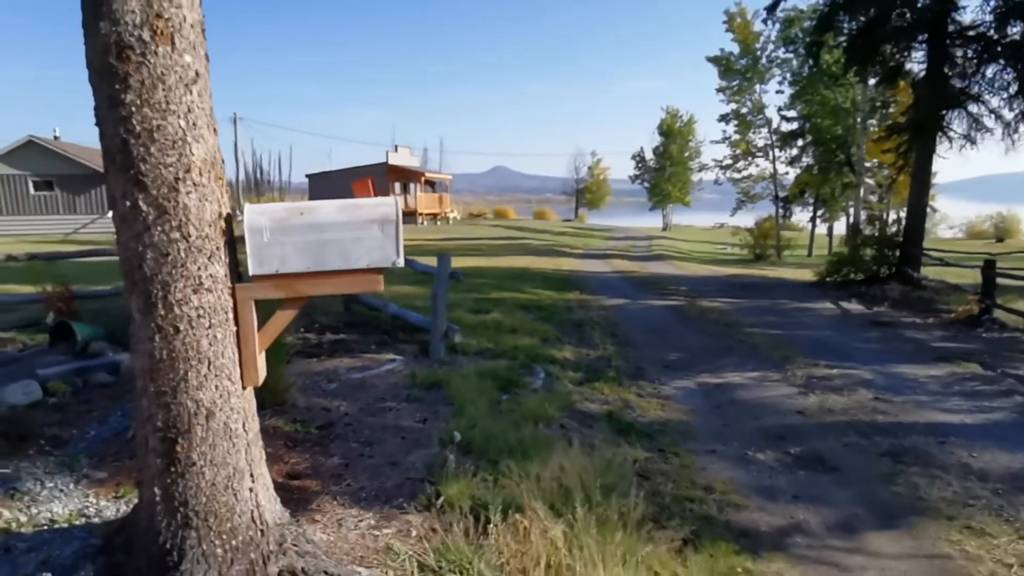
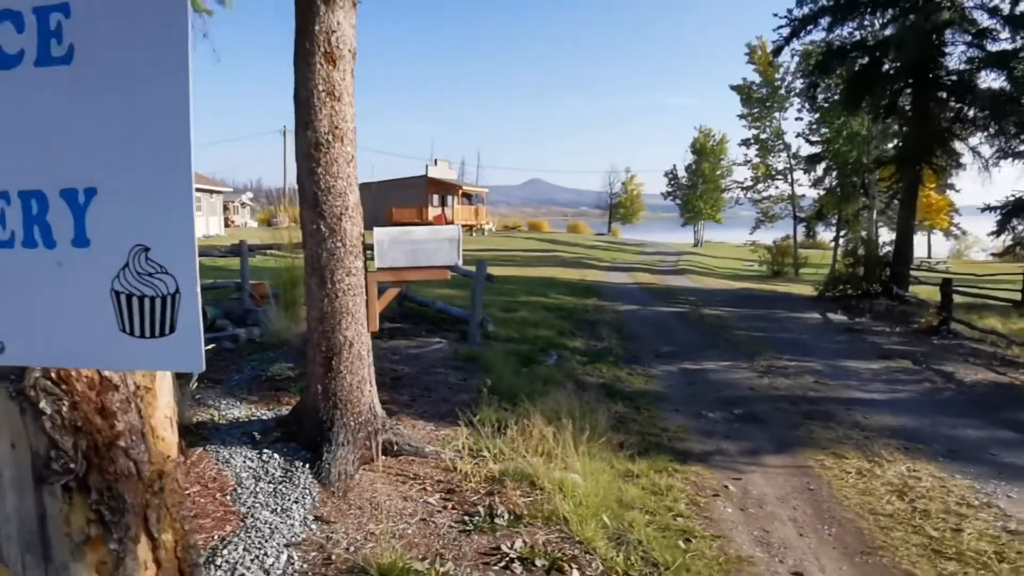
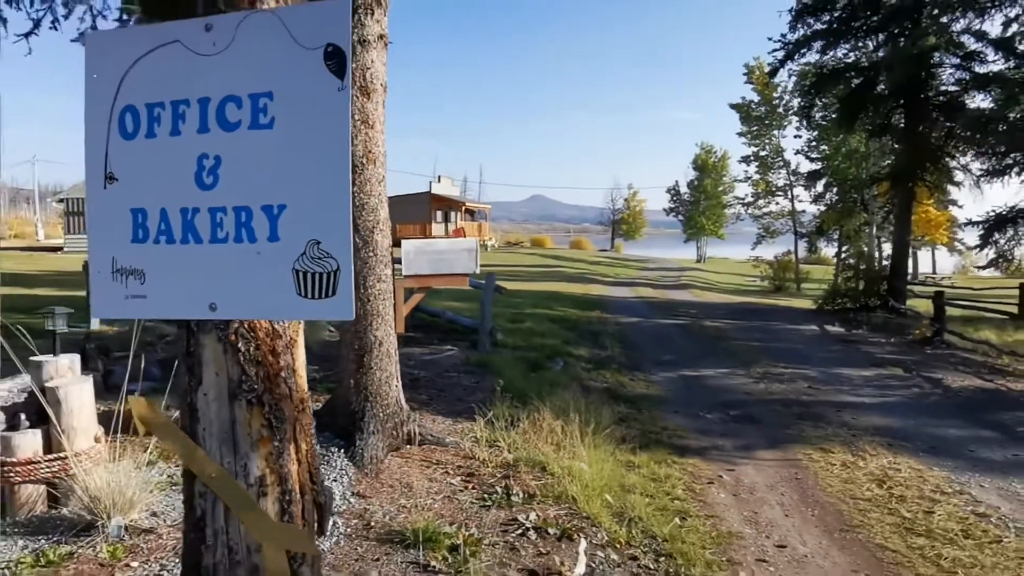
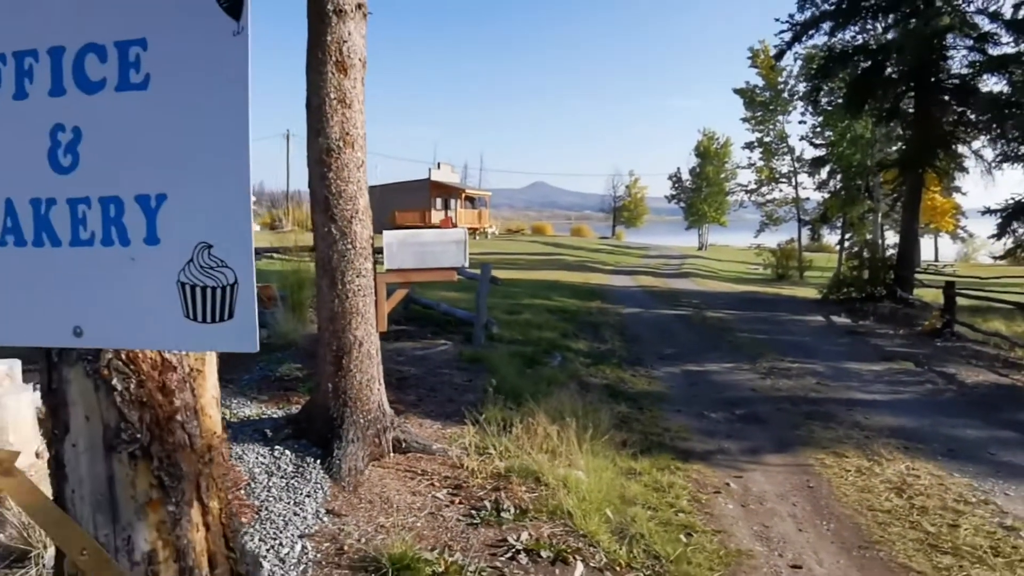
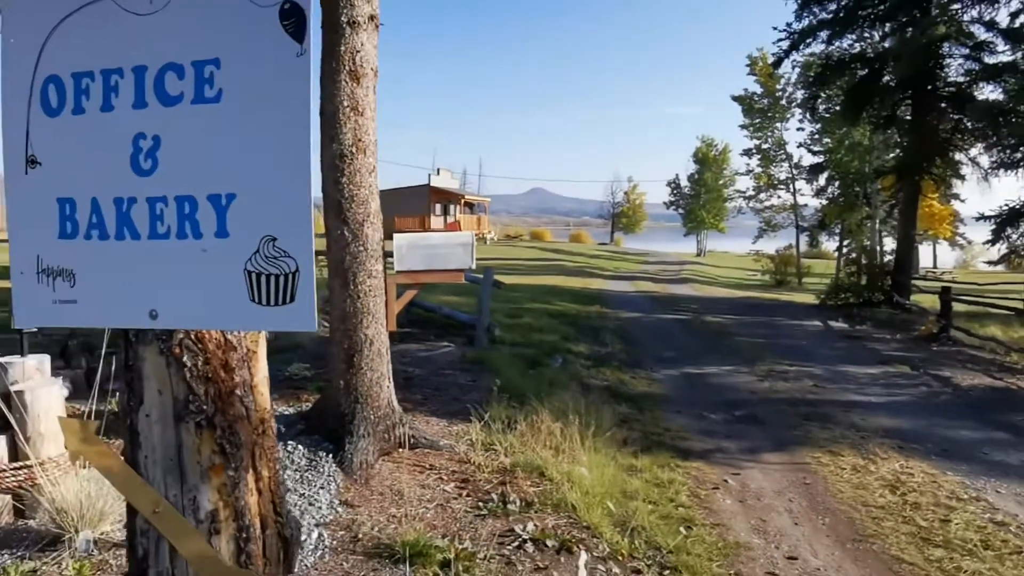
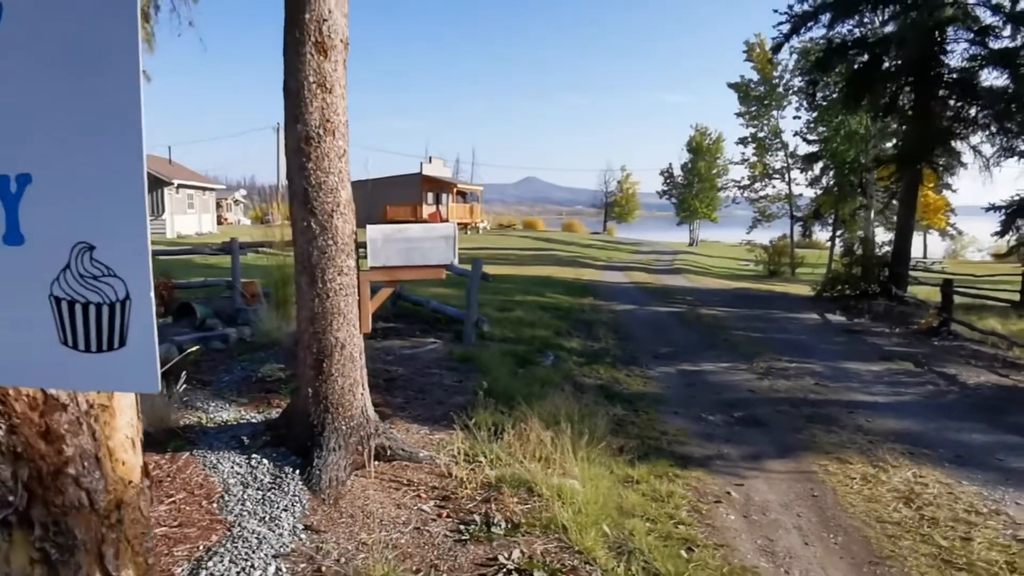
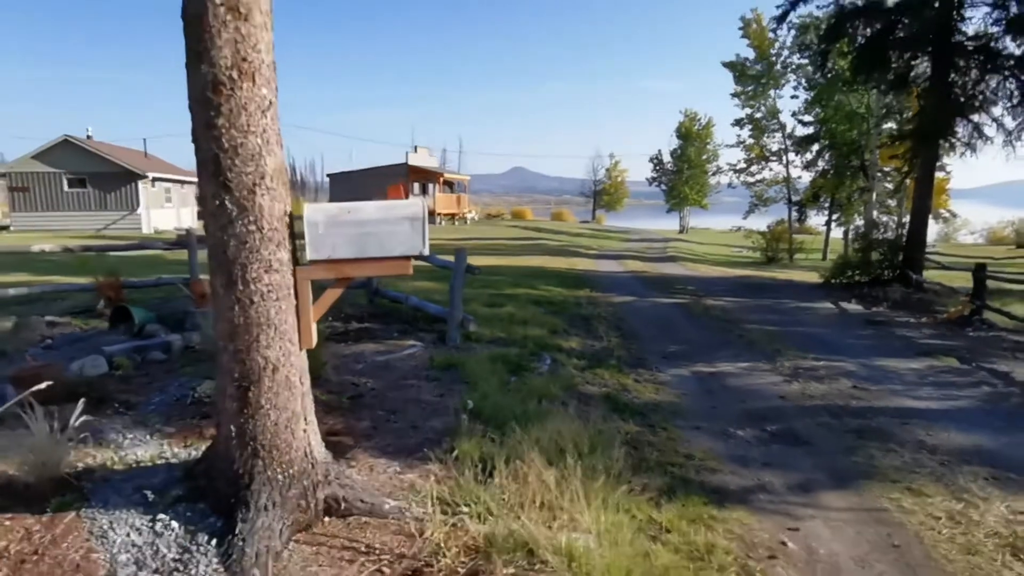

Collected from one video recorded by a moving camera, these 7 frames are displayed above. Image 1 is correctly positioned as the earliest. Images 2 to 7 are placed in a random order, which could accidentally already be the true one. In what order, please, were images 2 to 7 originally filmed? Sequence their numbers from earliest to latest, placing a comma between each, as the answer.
7, 6, 2, 4, 5, 3
